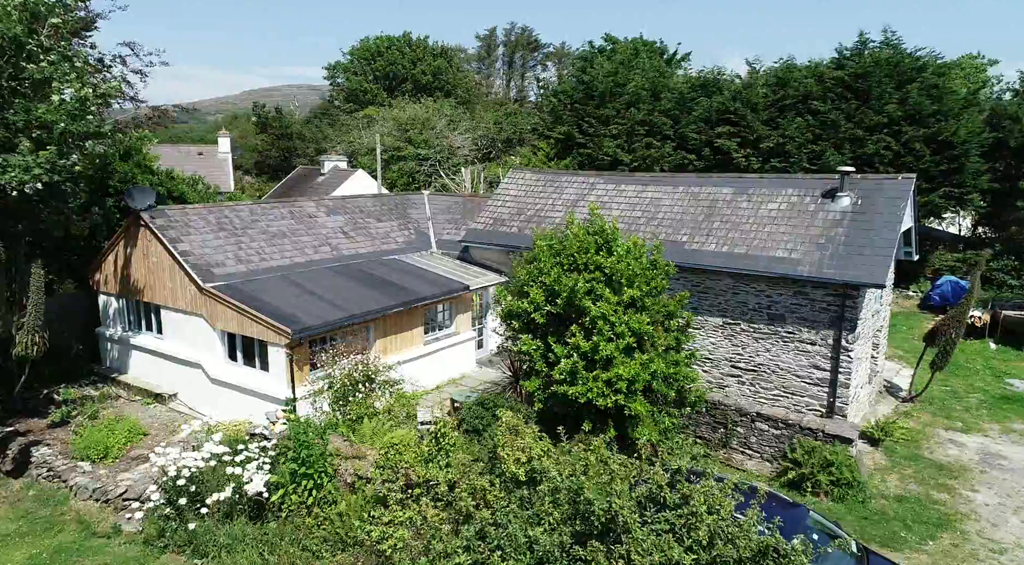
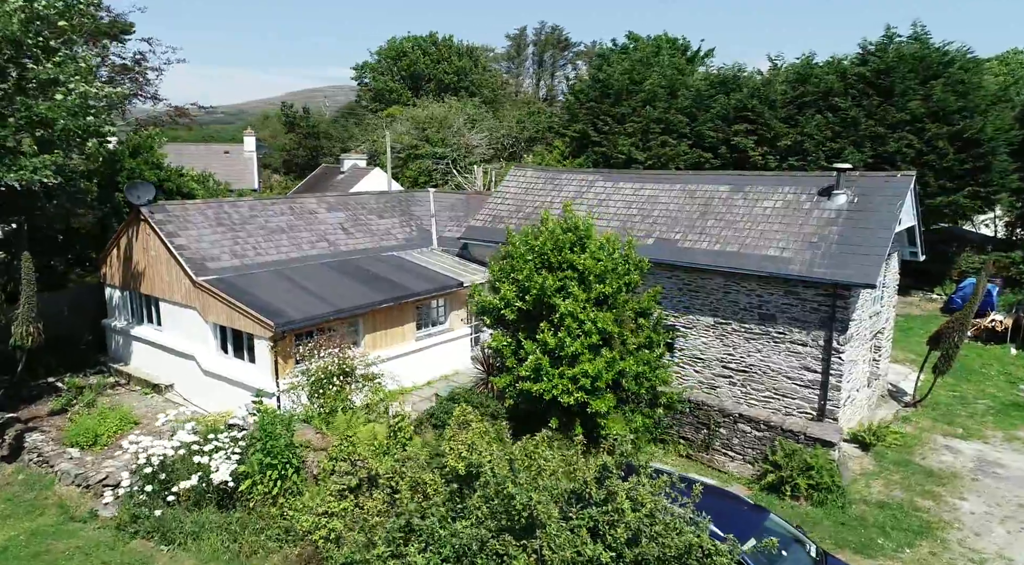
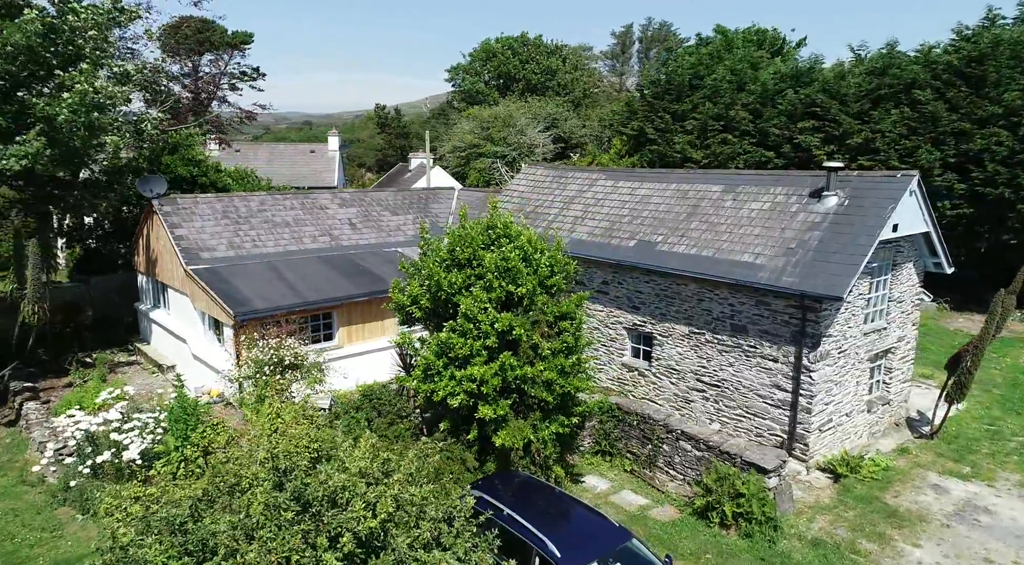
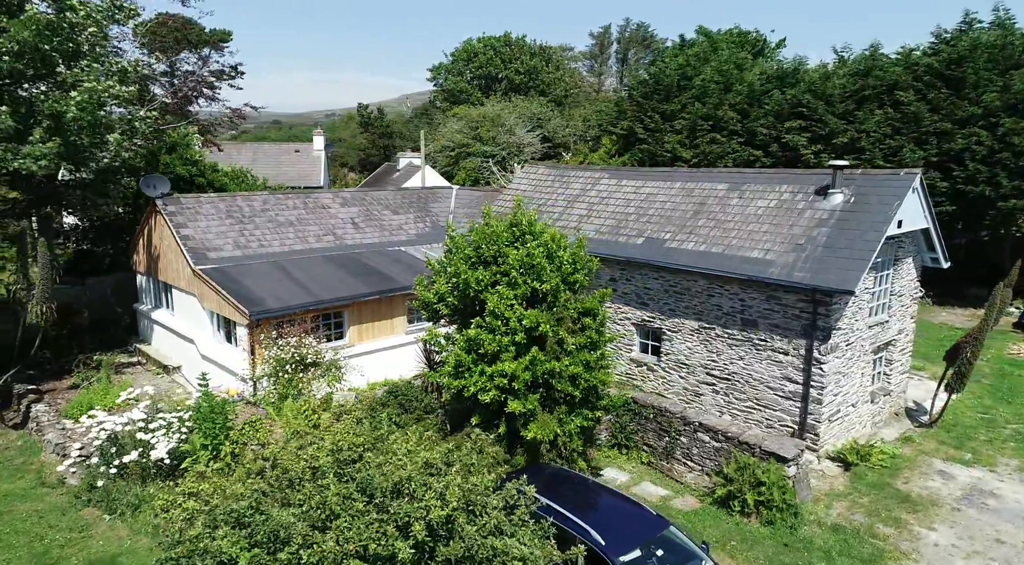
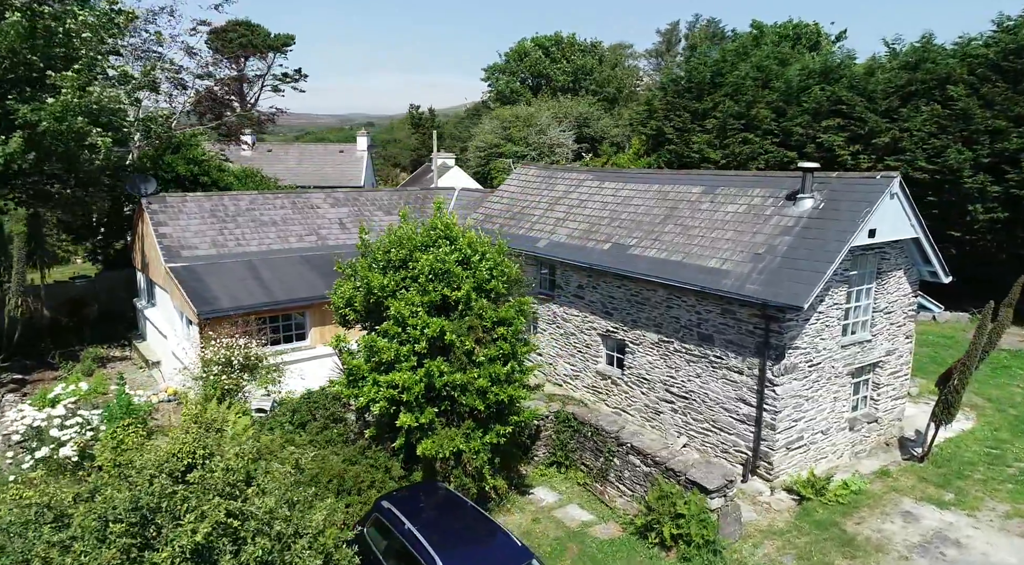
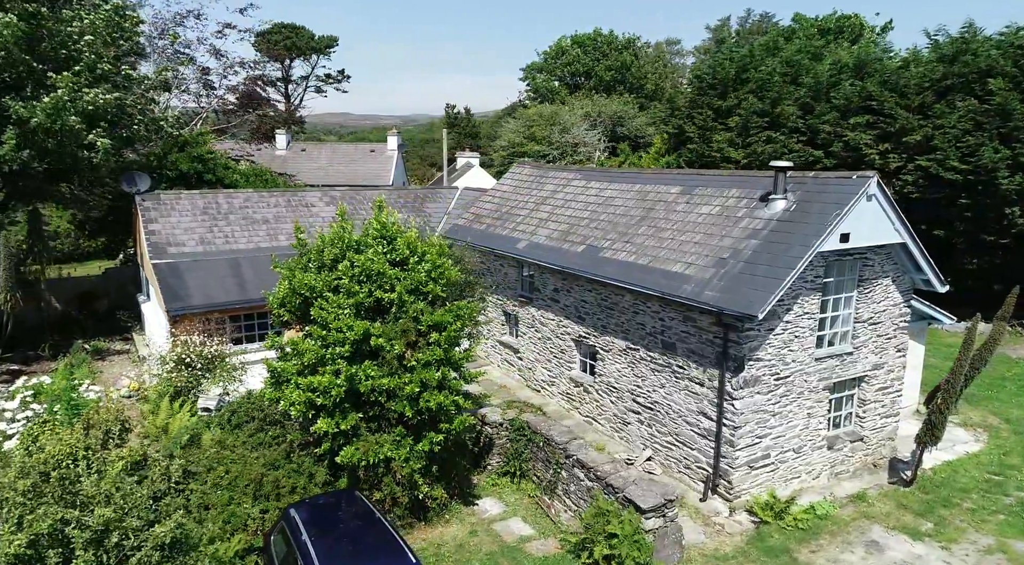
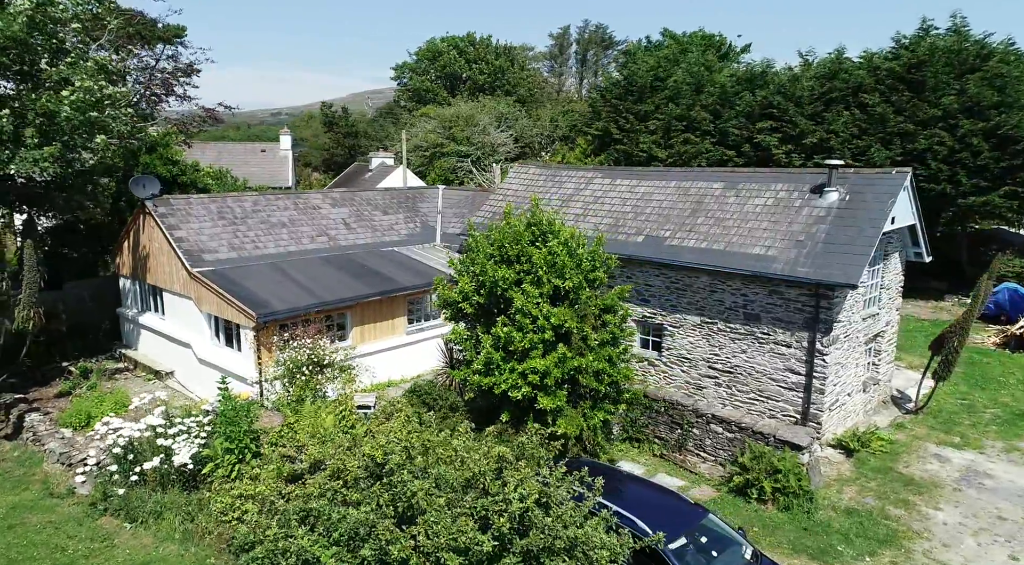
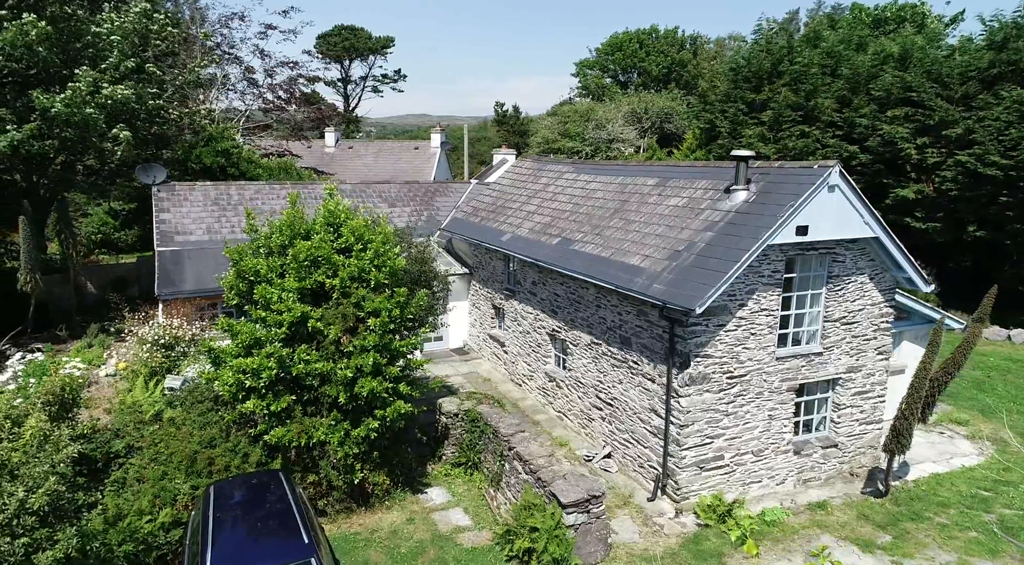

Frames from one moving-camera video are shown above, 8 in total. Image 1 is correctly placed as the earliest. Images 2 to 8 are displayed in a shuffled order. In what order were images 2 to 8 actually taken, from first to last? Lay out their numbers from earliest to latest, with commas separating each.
2, 7, 4, 3, 5, 6, 8
